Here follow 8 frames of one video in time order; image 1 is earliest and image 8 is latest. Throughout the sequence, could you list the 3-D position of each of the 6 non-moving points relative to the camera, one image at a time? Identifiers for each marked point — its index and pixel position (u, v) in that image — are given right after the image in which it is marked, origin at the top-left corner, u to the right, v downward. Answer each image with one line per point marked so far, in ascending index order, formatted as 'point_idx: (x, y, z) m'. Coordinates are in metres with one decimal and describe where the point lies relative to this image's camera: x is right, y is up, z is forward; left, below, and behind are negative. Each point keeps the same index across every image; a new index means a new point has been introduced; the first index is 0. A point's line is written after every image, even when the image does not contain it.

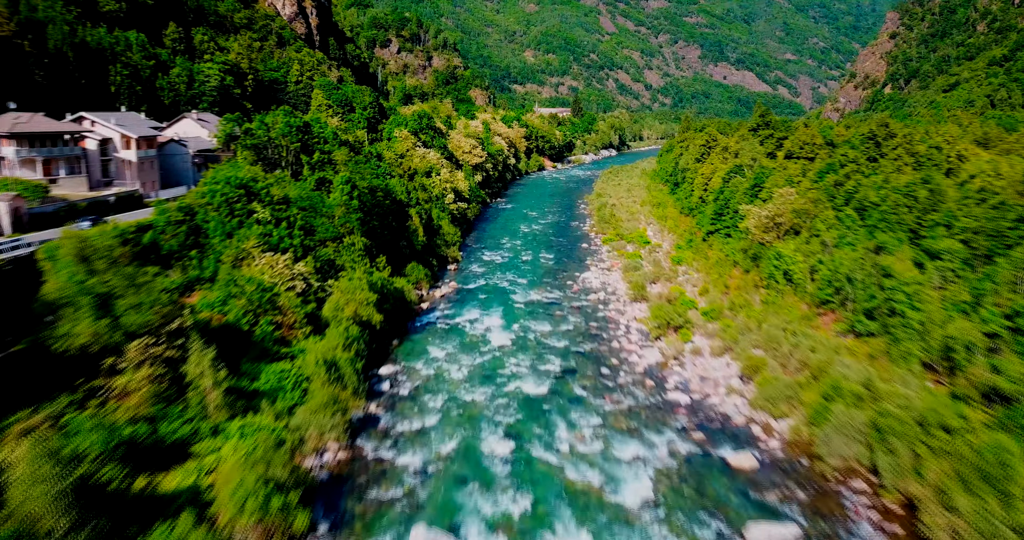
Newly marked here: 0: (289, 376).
0: (-4.5, -2.2, +15.7) m
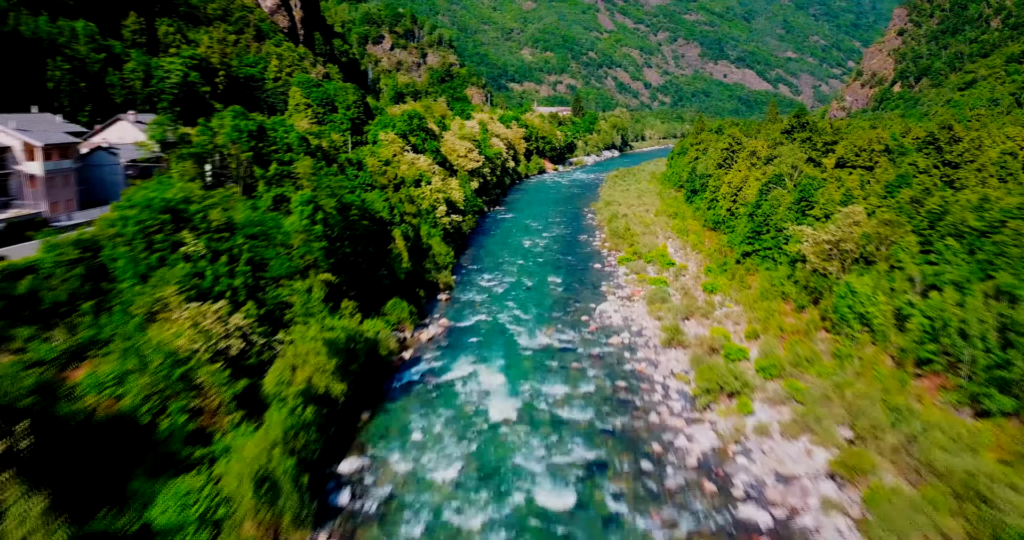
0: (-4.3, -3.2, +10.8) m
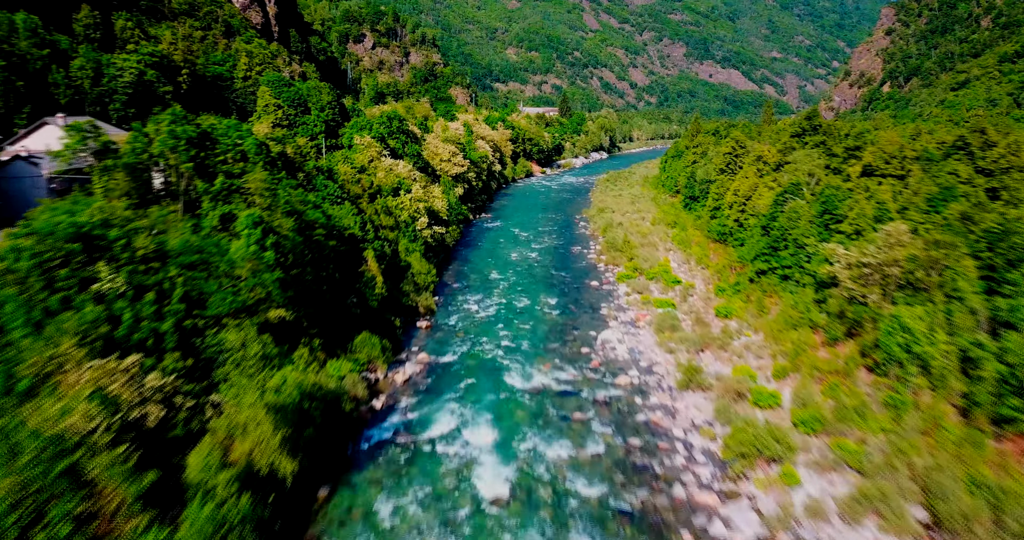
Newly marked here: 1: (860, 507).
0: (-4.4, -3.9, +7.6) m
1: (+5.5, -3.8, +12.3) m
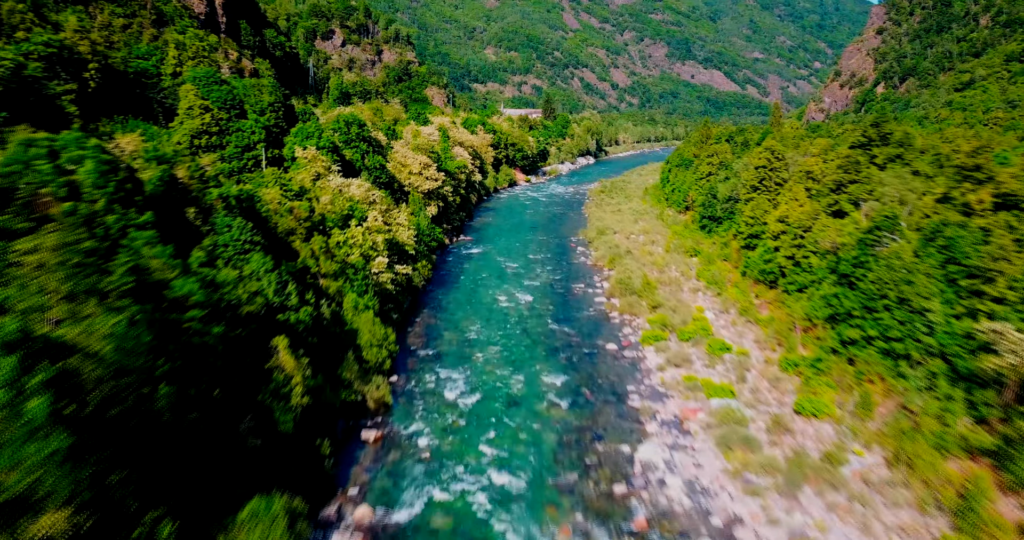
0: (-4.1, -5.6, 0.0) m
1: (+5.7, -5.4, +4.9) m
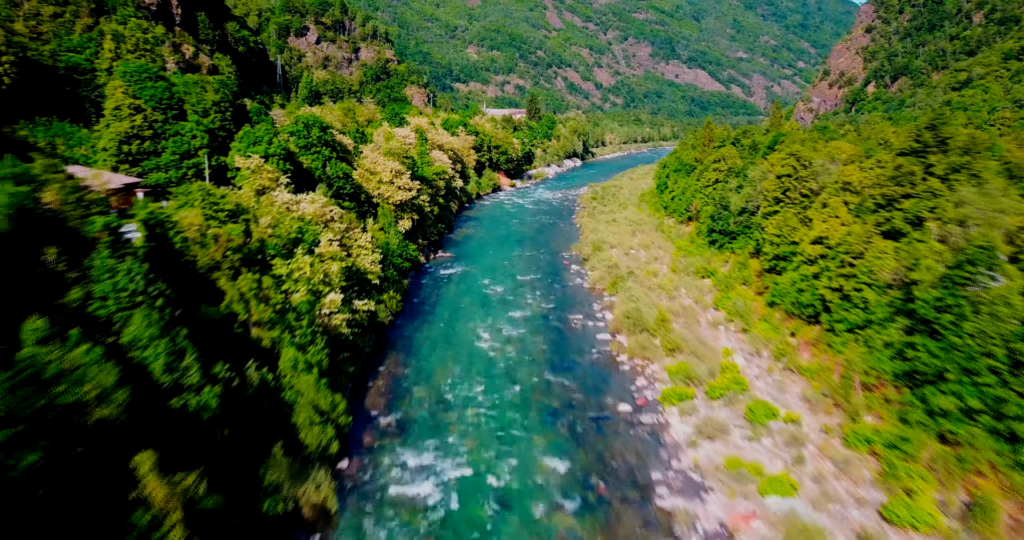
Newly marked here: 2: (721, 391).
0: (-3.9, -6.6, -4.6) m
1: (+5.7, -6.3, +0.6) m
2: (+4.7, -2.7, +17.4) m
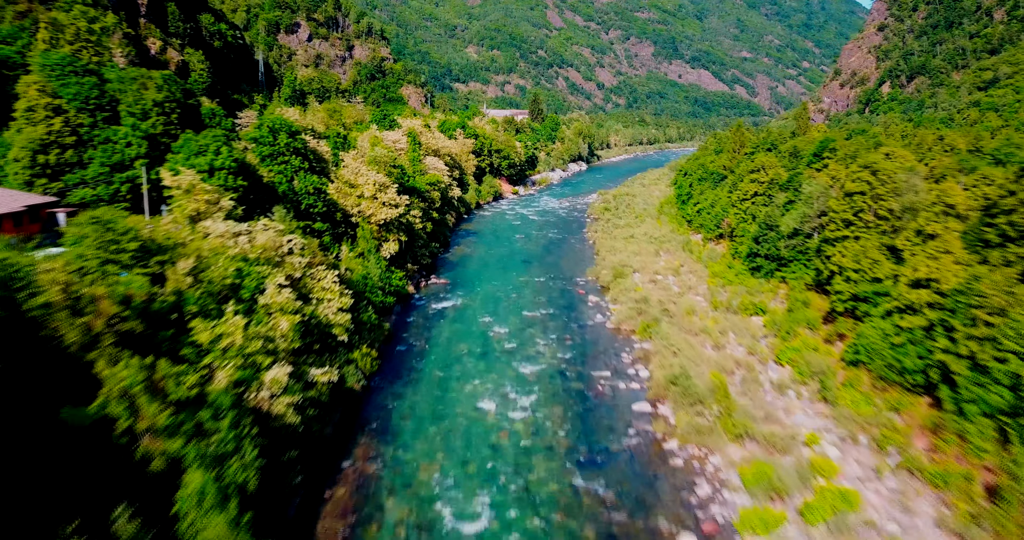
0: (-3.7, -7.7, -9.8) m
1: (+6.0, -7.4, -4.7) m
2: (+4.9, -3.8, +12.2) m
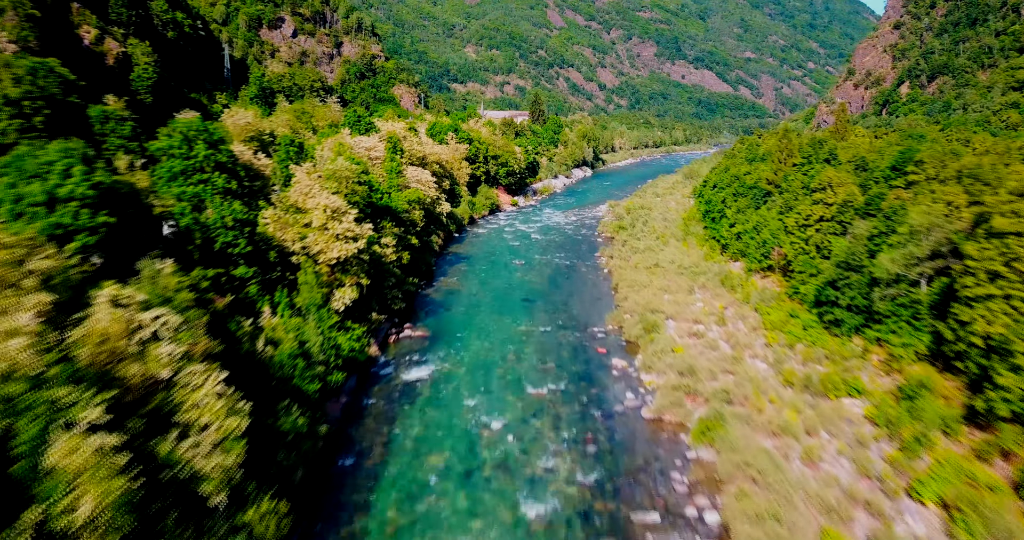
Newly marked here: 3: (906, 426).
0: (-3.7, -9.1, -16.7) m
1: (+5.9, -8.8, -11.5) m
2: (+4.9, -5.3, +5.4) m
3: (+7.6, -3.1, +14.9) m
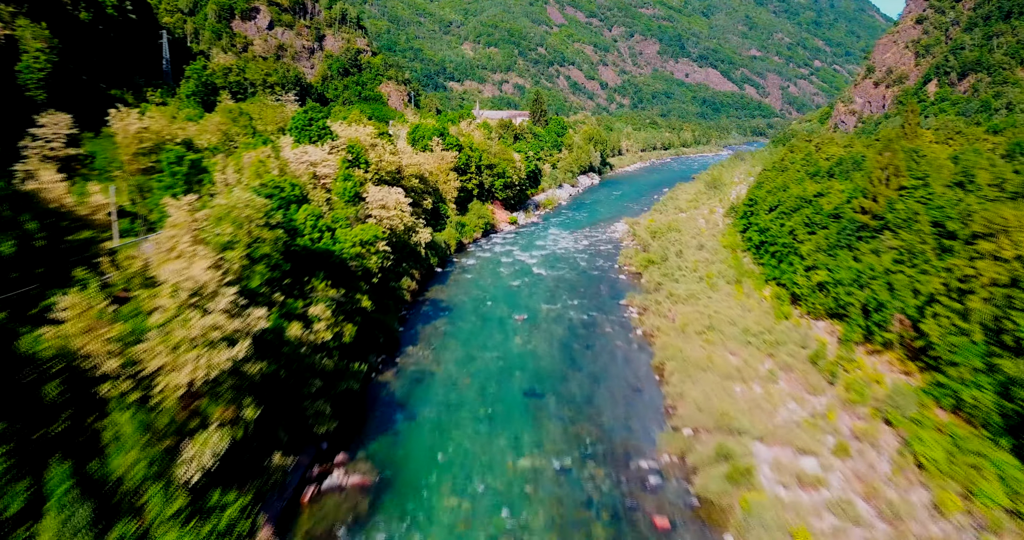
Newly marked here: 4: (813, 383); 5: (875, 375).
0: (-3.7, -11.0, -25.6) m
1: (+5.9, -10.7, -20.4) m
2: (+4.8, -7.2, -3.5) m
3: (+7.6, -5.0, +6.0) m
4: (+7.1, -2.5, +18.6) m
5: (+8.6, -2.3, +18.4) m
